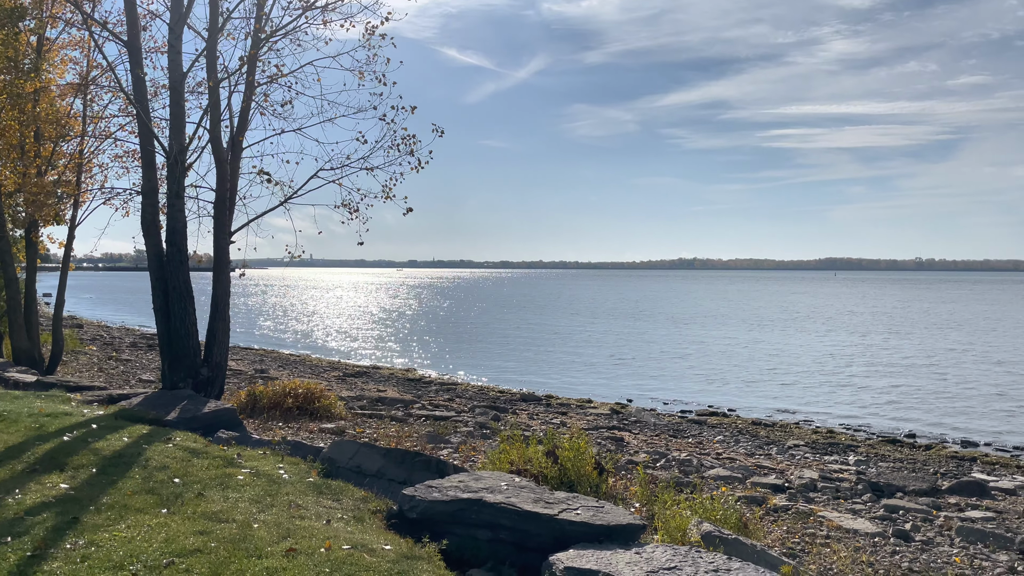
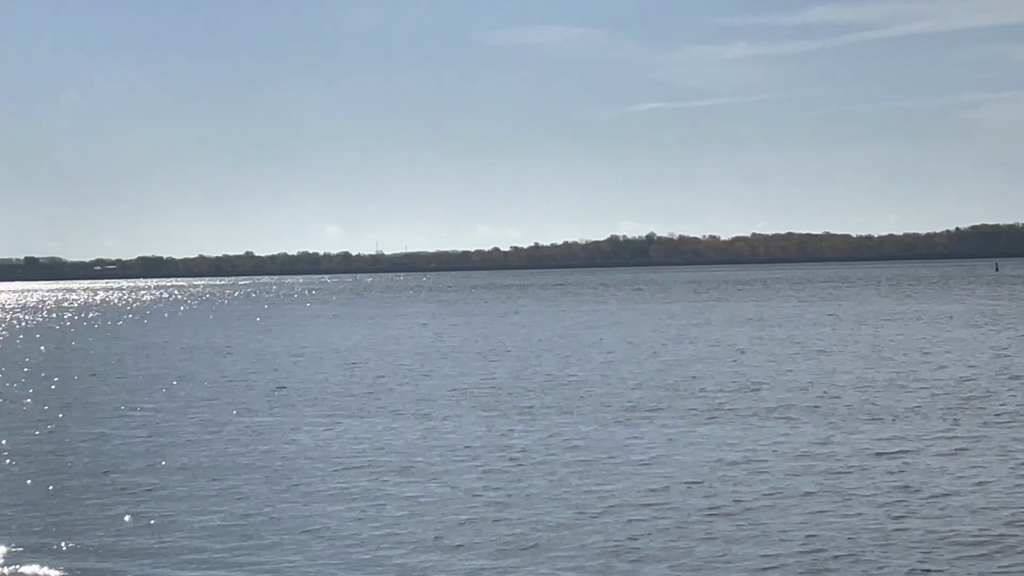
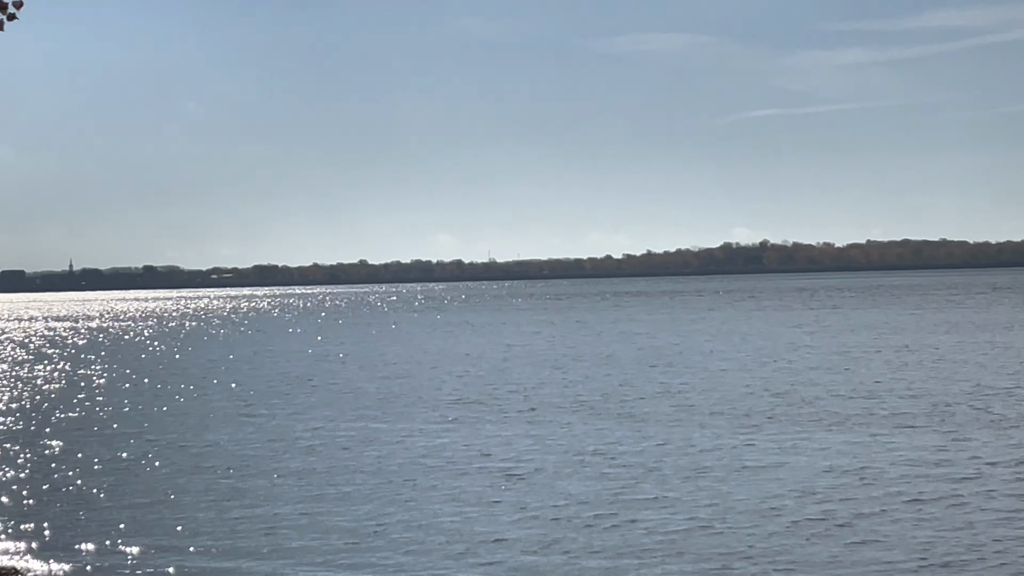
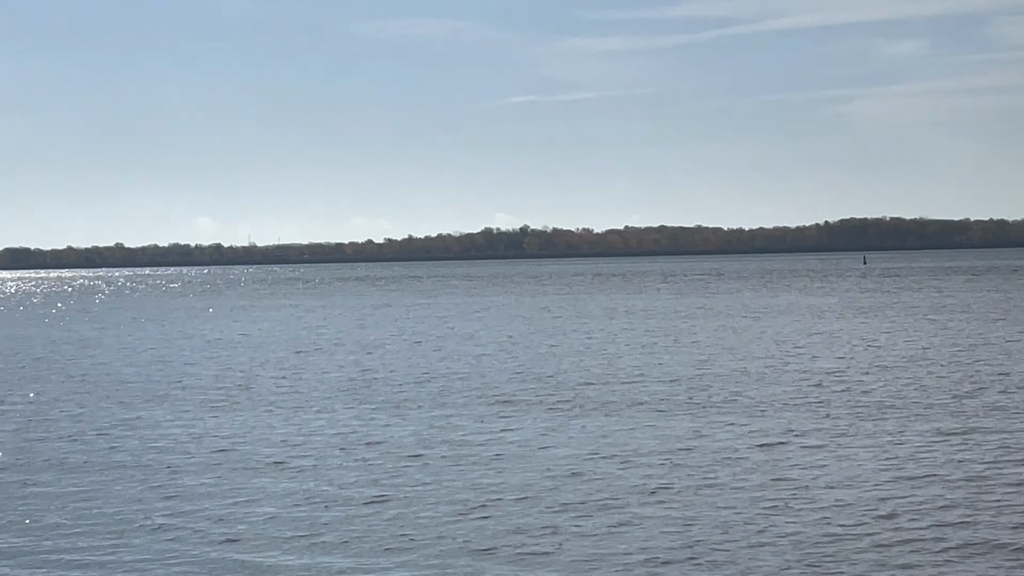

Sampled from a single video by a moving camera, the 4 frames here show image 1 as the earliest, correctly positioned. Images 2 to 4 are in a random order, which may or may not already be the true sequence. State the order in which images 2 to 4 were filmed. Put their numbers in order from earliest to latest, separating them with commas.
3, 2, 4
